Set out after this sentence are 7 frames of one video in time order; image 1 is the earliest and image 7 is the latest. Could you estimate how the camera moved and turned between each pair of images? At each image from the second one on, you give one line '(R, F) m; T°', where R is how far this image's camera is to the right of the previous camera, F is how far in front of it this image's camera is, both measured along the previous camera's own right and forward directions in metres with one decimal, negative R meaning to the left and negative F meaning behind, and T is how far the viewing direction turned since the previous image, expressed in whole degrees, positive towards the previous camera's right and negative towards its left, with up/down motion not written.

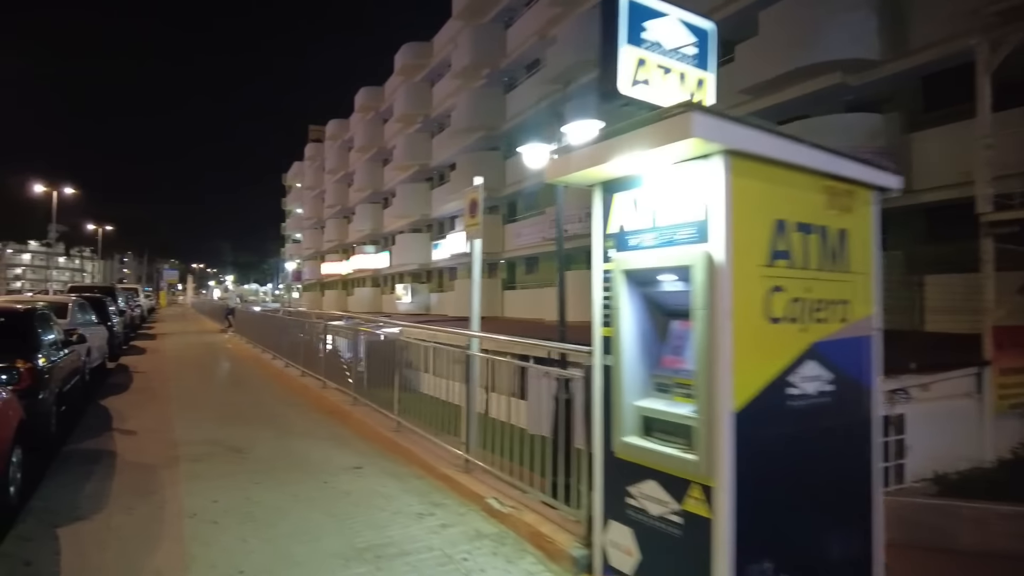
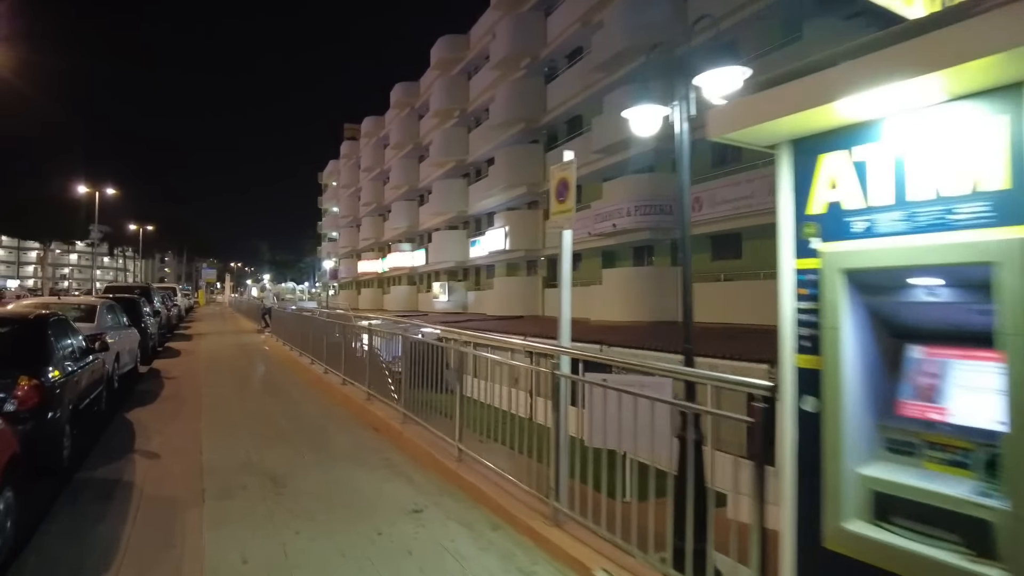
(-0.3, +0.9) m; -3°
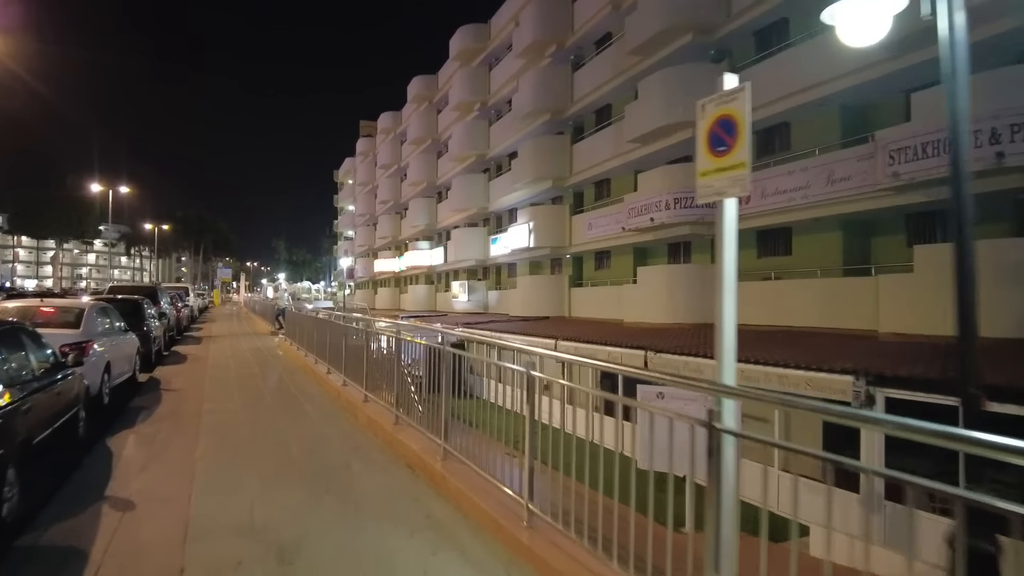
(-0.4, +1.2) m; -1°
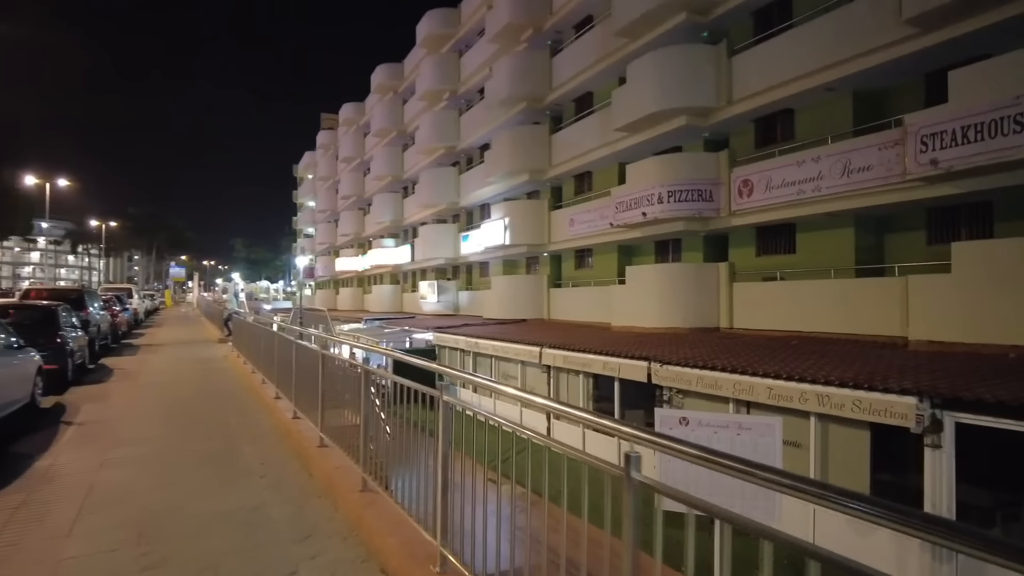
(-0.3, +1.6) m; +3°
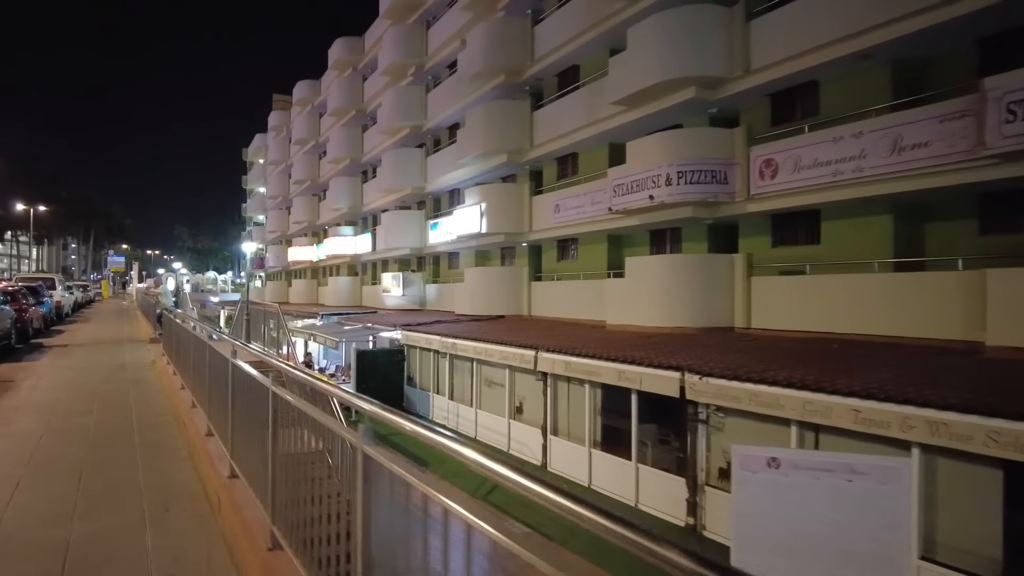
(-0.6, +2.0) m; +4°
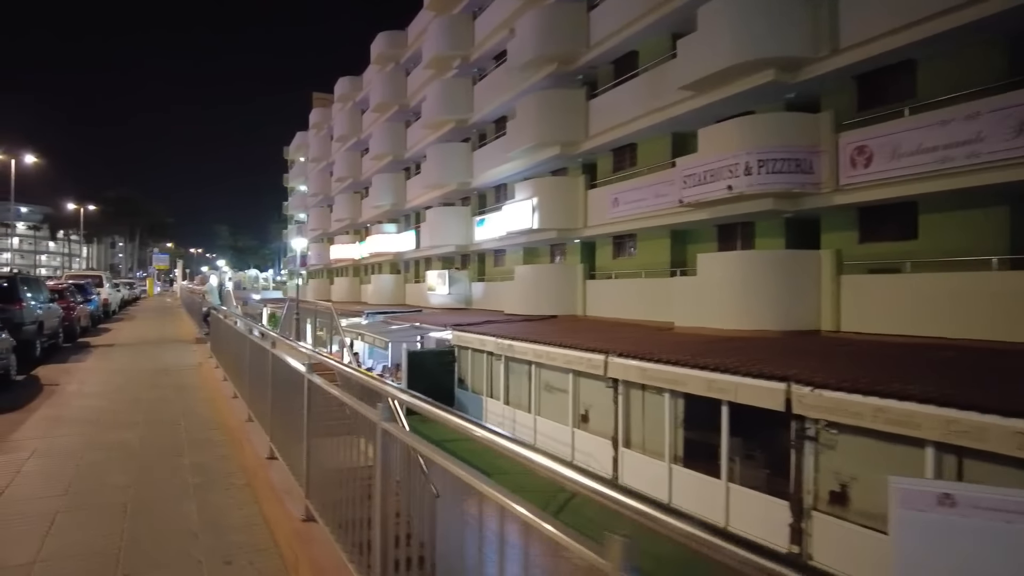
(-0.5, +0.8) m; -3°
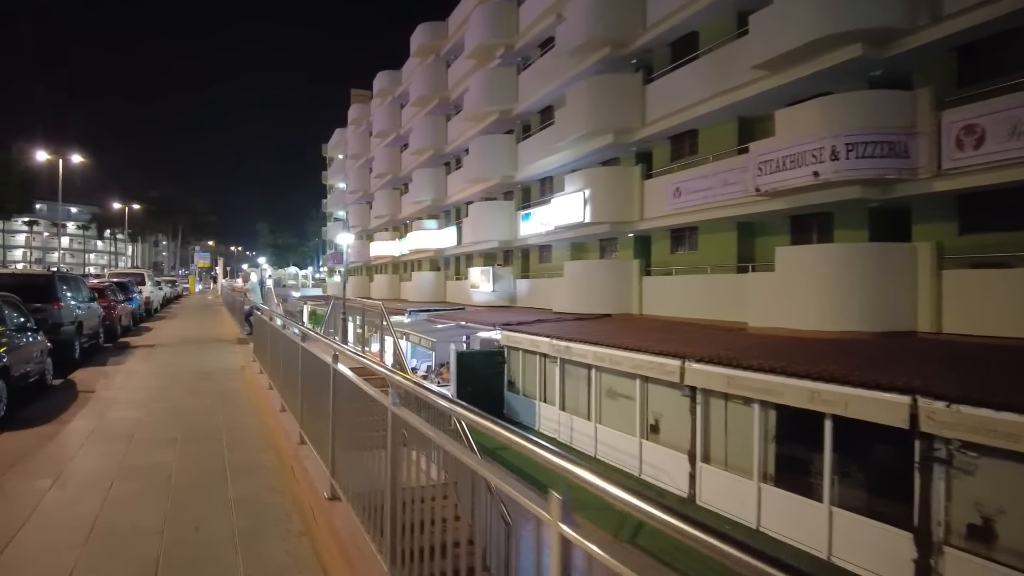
(-0.5, +0.9) m; -3°
